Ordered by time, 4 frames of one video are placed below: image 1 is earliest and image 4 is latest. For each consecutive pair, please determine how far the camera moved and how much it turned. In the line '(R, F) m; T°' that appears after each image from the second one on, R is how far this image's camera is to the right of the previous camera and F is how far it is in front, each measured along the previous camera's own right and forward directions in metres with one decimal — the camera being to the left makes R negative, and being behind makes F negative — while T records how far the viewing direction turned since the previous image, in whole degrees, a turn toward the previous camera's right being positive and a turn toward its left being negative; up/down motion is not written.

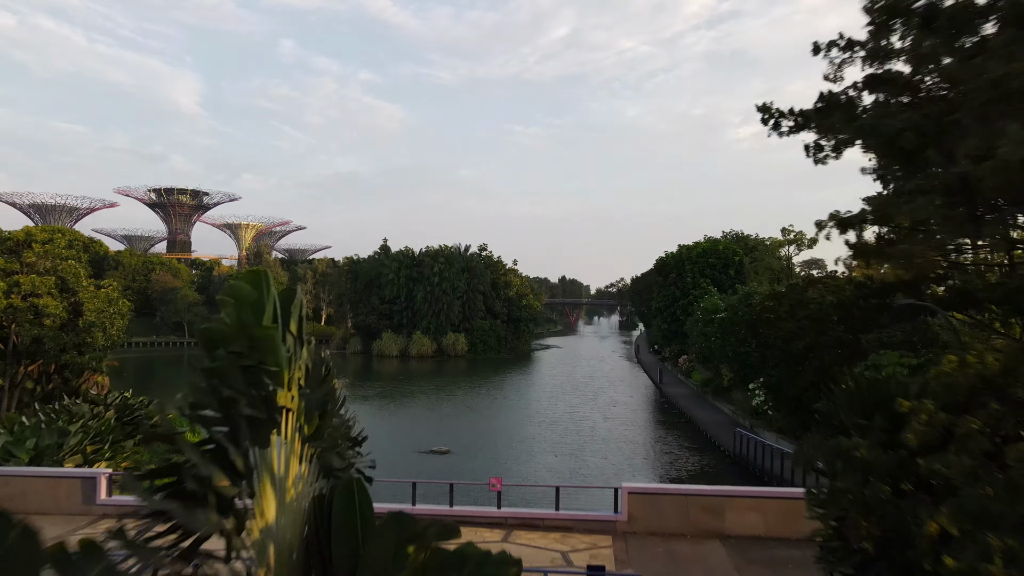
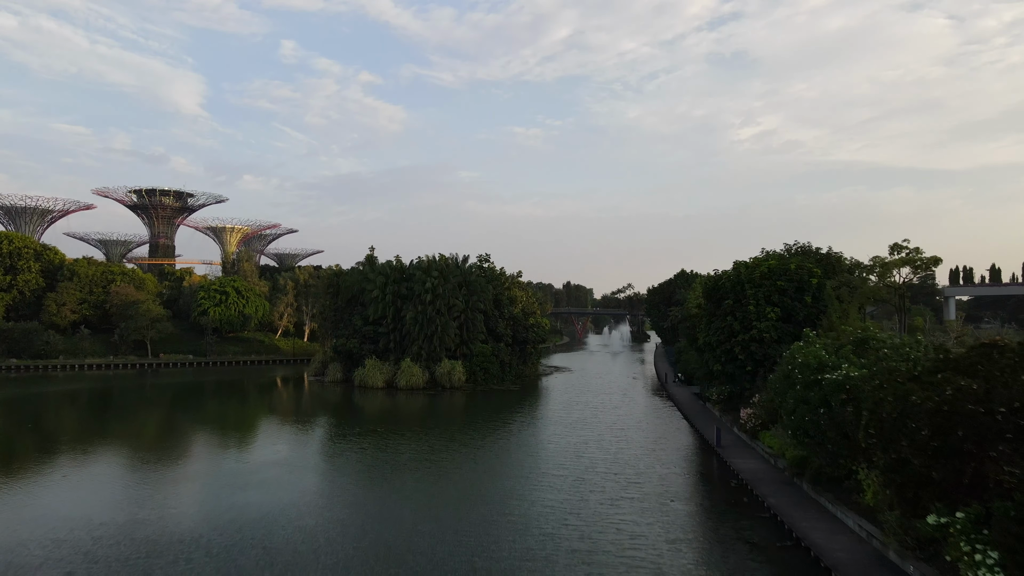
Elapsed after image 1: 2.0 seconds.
(-0.4, +7.0) m; 0°
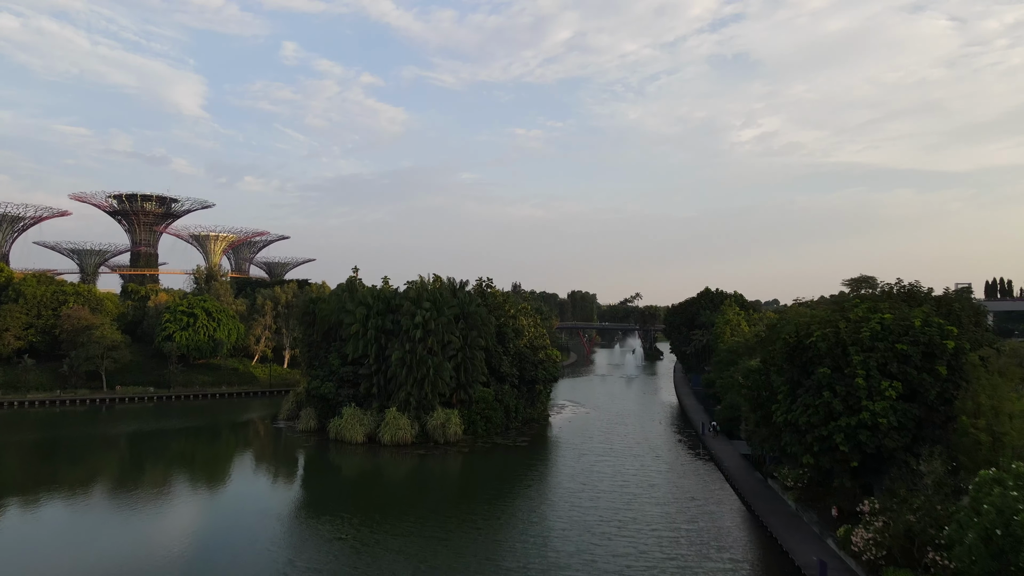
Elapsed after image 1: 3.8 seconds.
(-0.3, +6.7) m; 0°
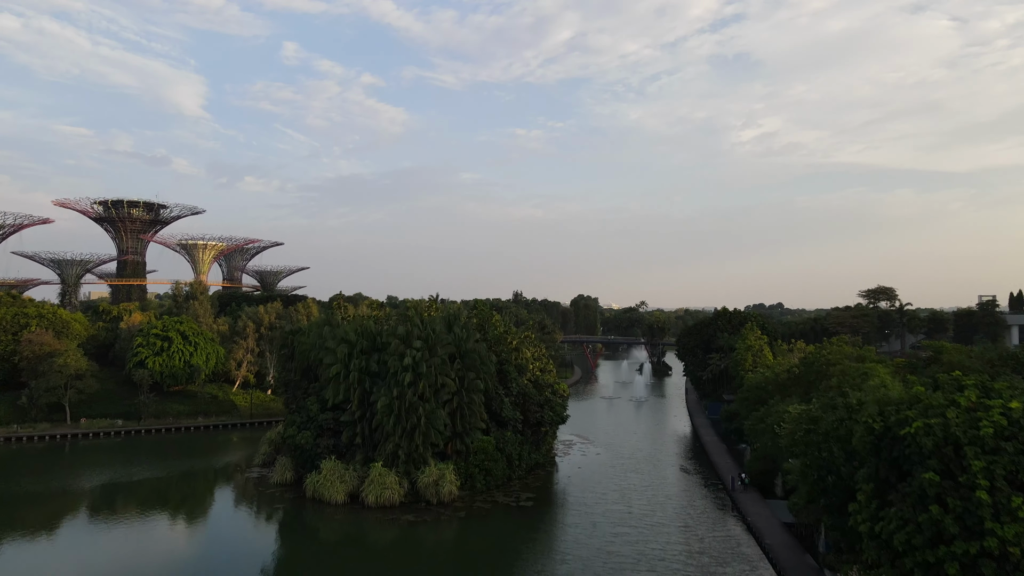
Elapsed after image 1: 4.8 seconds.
(-0.1, +4.2) m; 0°
